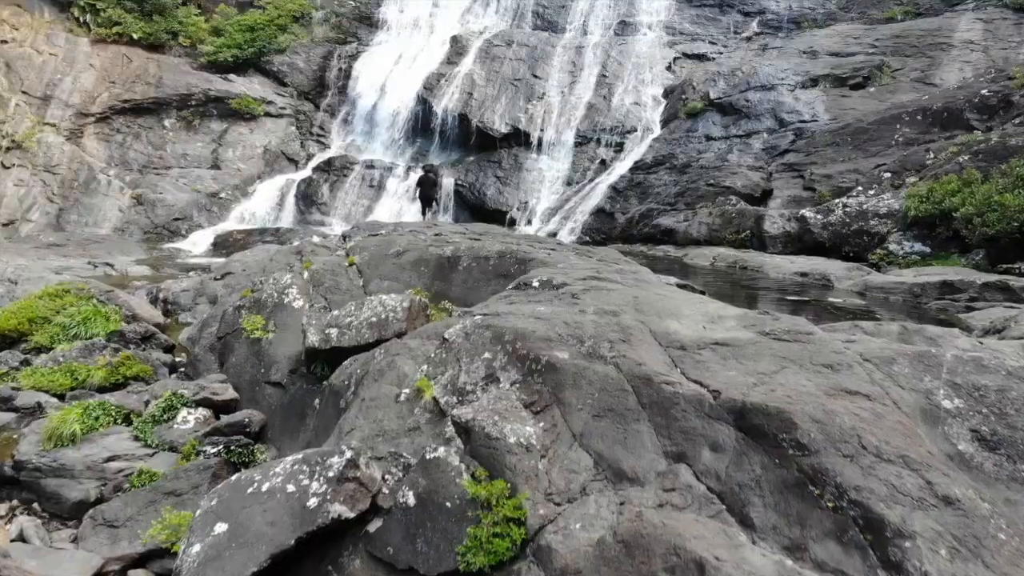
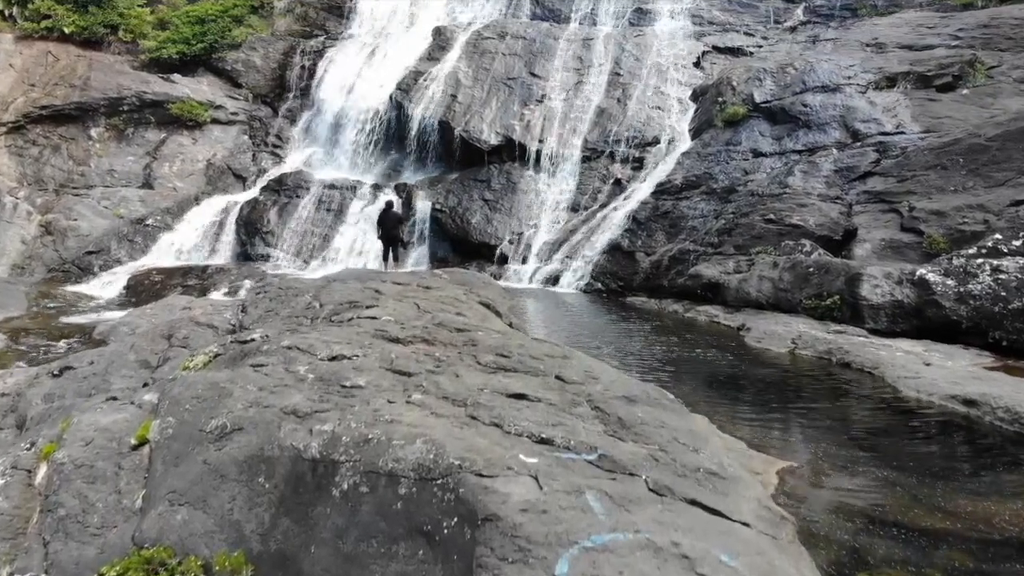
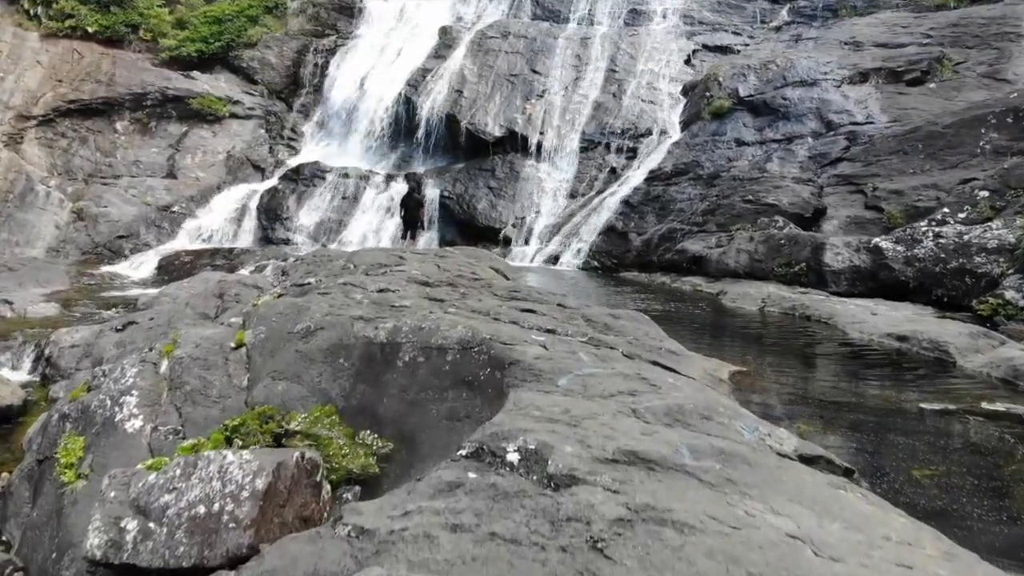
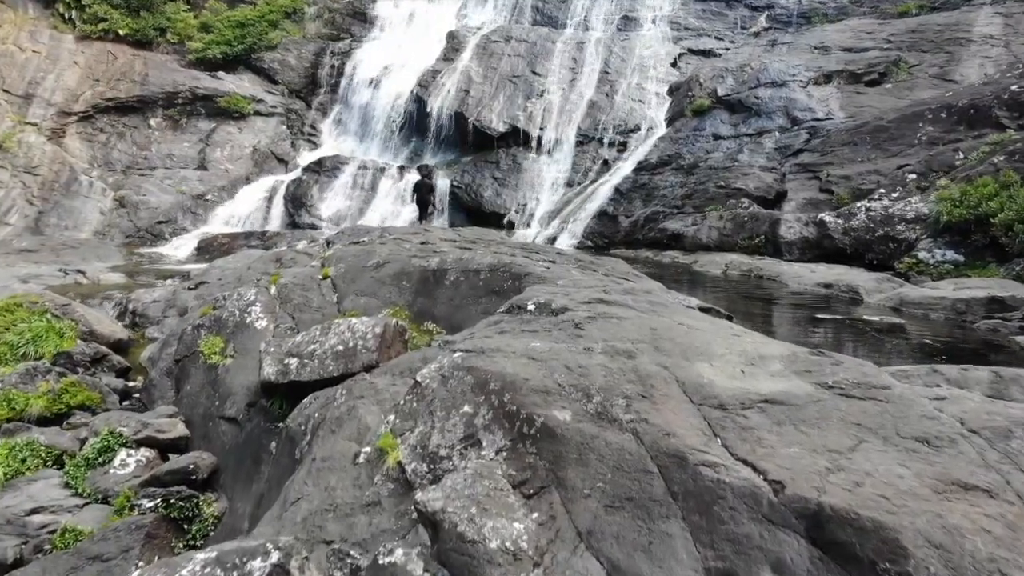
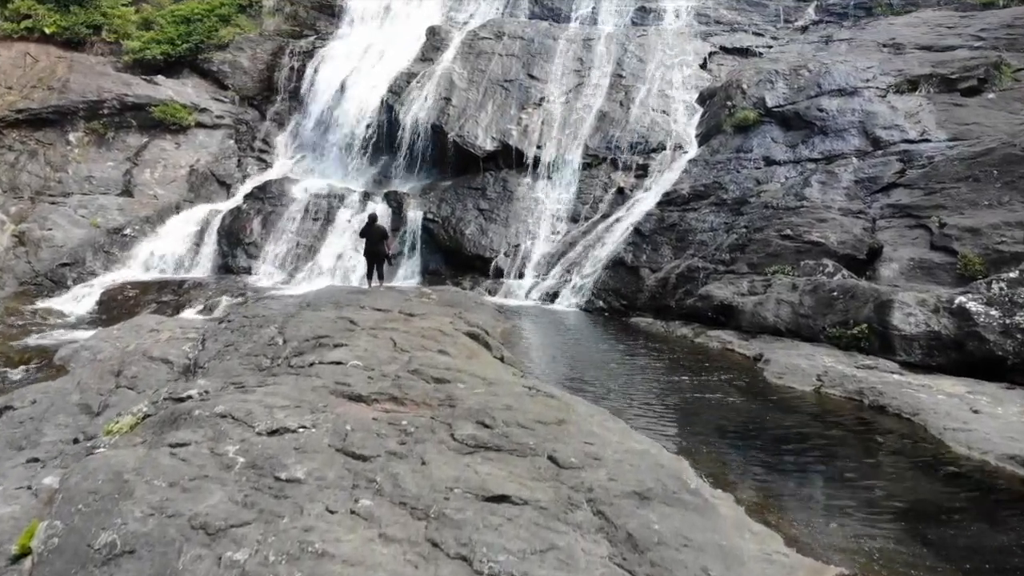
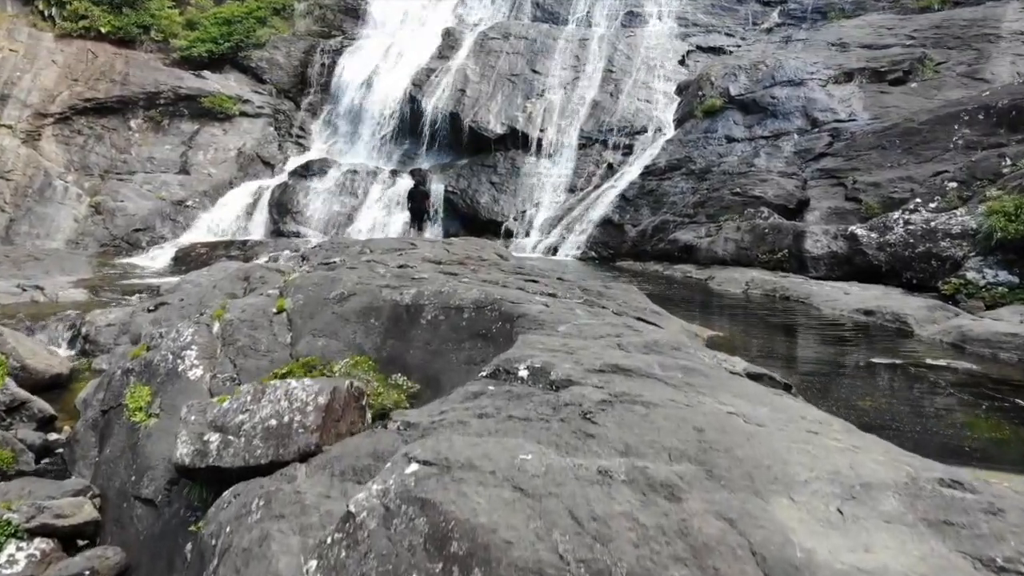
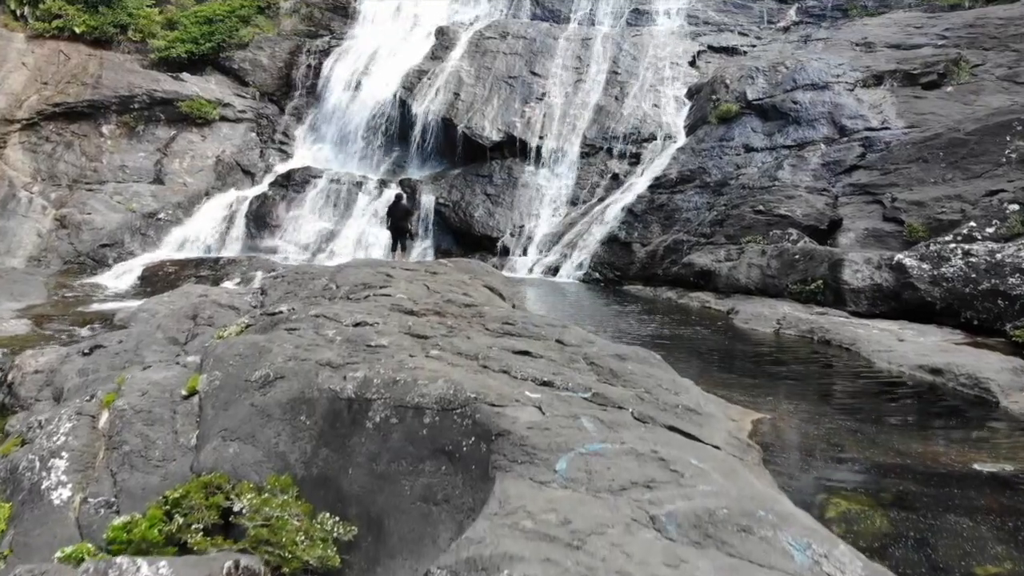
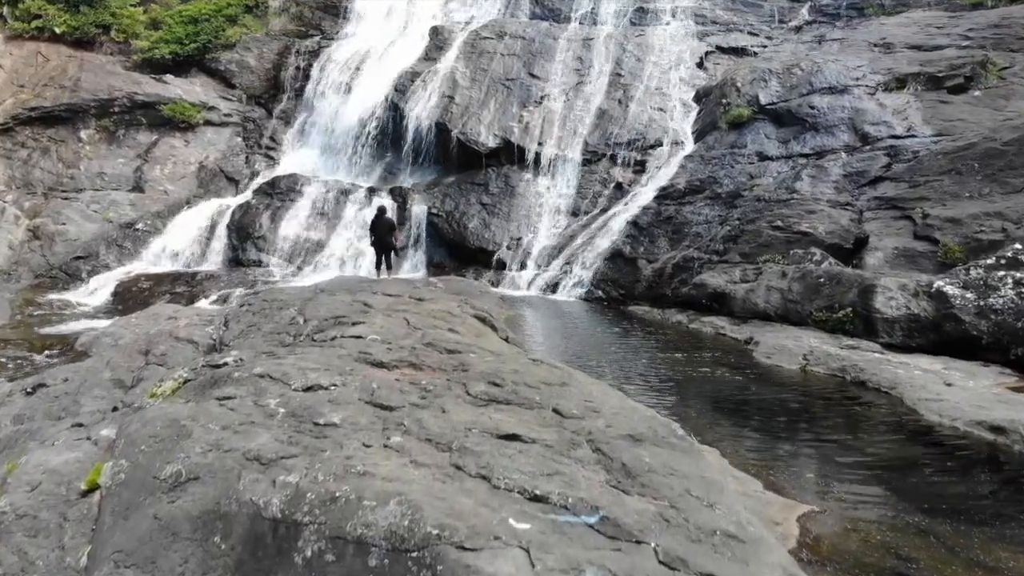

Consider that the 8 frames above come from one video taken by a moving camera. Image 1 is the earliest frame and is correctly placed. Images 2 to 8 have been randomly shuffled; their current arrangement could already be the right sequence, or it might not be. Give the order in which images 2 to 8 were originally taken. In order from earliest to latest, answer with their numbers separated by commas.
4, 6, 3, 7, 2, 8, 5
